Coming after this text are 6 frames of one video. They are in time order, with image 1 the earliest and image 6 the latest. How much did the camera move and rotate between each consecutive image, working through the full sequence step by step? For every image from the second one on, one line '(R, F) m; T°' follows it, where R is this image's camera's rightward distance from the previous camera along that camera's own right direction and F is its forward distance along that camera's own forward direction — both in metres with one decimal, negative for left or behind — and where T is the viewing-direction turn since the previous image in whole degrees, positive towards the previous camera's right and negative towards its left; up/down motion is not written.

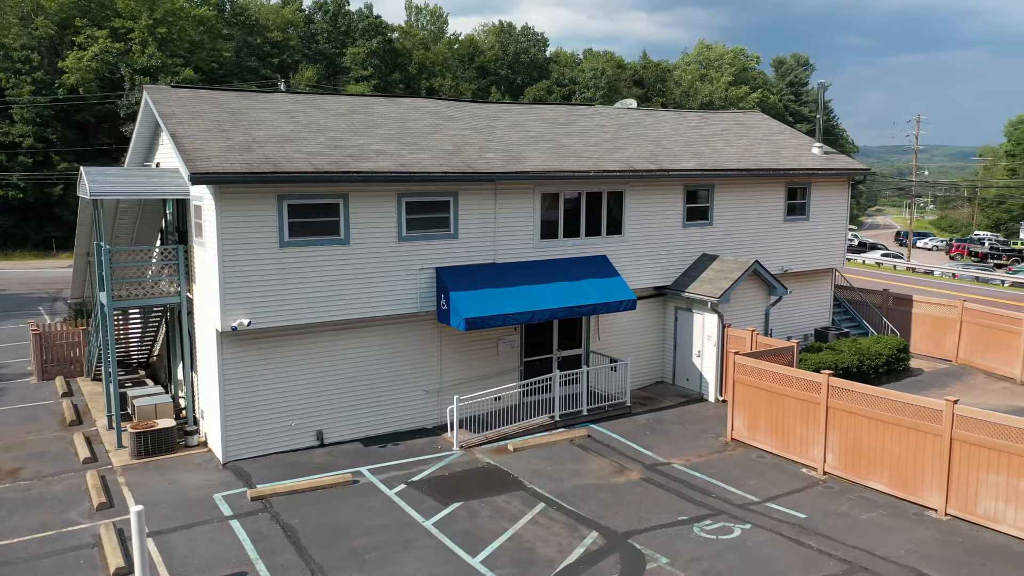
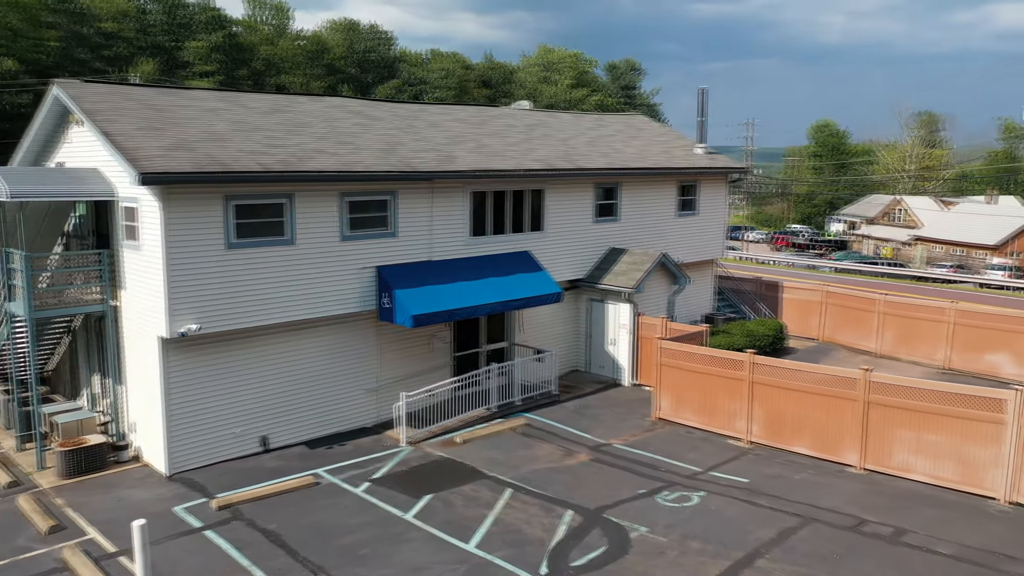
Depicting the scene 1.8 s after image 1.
(-2.1, -0.3) m; +11°
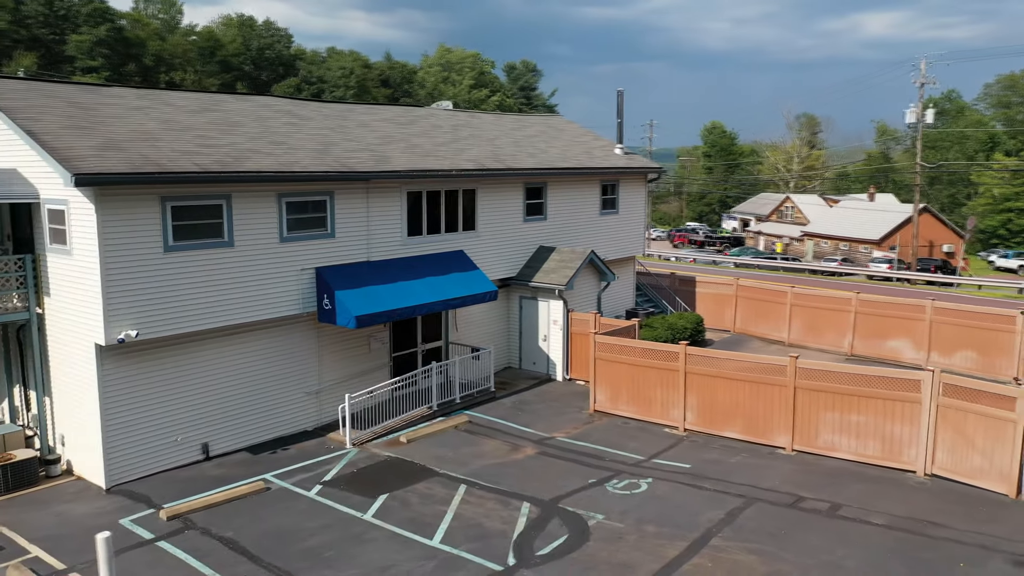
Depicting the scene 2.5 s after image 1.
(-0.9, -0.2) m; +7°
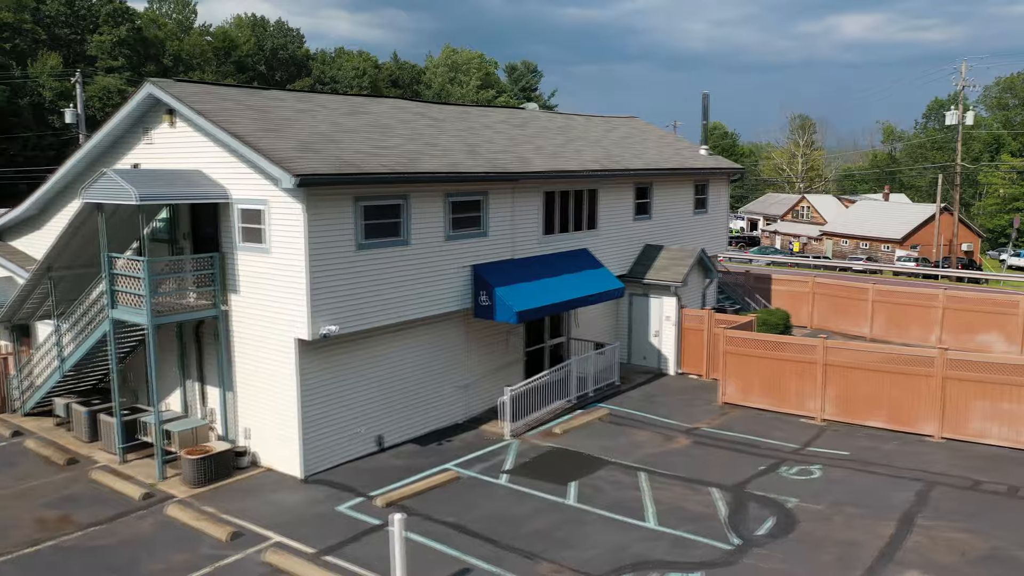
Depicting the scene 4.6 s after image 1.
(-3.4, -0.5) m; +1°
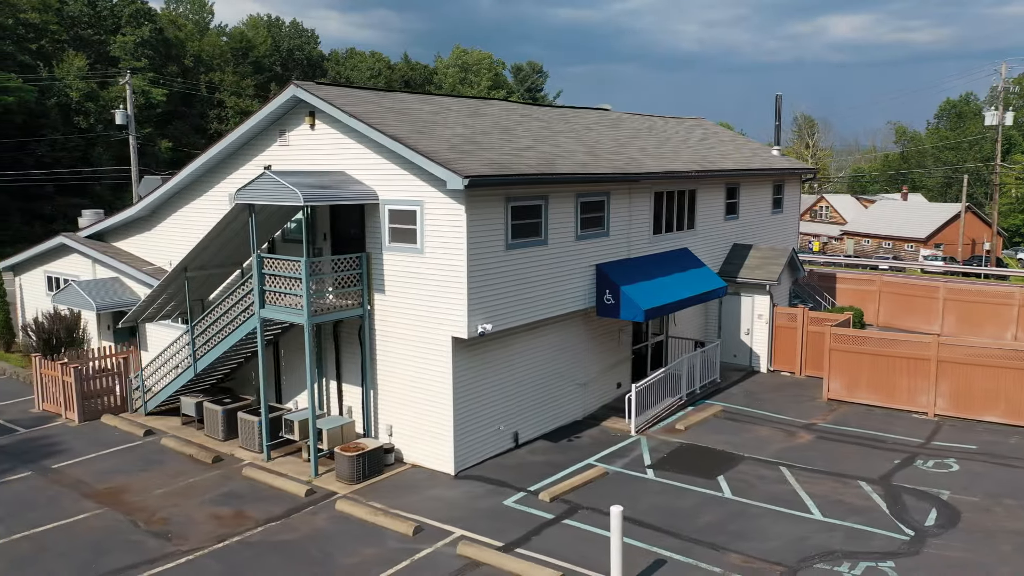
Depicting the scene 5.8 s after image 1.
(-2.7, -0.2) m; +1°
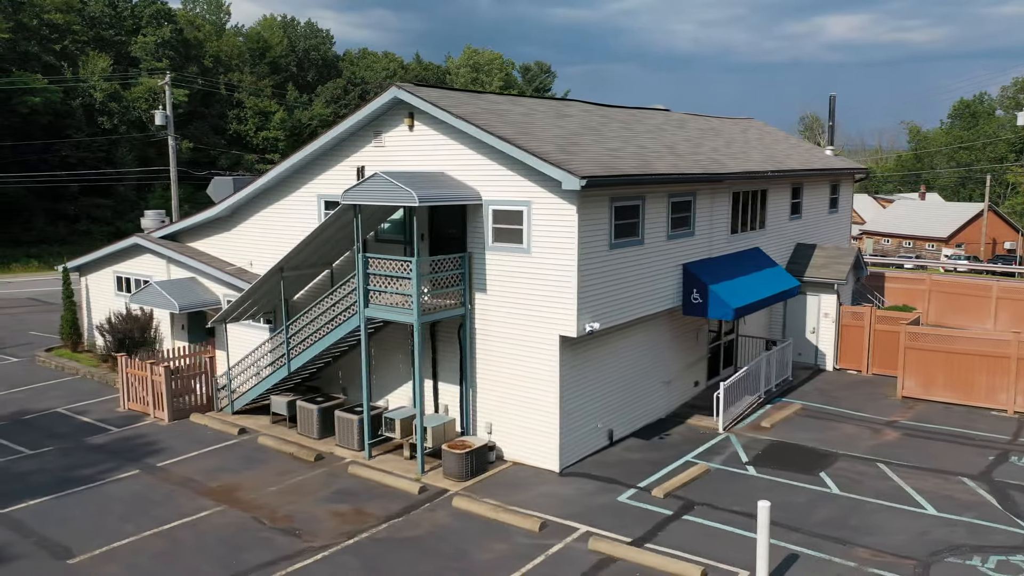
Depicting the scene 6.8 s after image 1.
(-1.9, -0.1) m; 0°
